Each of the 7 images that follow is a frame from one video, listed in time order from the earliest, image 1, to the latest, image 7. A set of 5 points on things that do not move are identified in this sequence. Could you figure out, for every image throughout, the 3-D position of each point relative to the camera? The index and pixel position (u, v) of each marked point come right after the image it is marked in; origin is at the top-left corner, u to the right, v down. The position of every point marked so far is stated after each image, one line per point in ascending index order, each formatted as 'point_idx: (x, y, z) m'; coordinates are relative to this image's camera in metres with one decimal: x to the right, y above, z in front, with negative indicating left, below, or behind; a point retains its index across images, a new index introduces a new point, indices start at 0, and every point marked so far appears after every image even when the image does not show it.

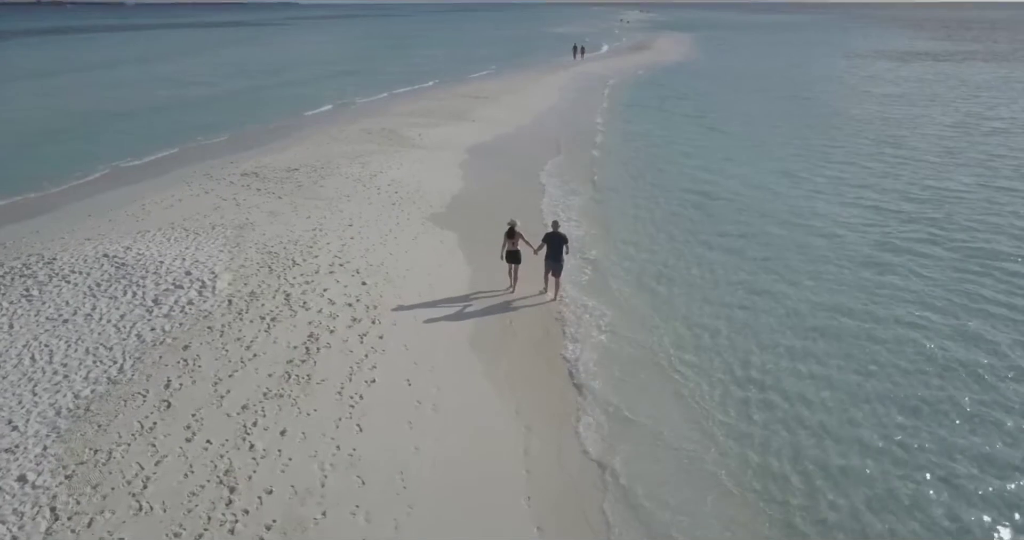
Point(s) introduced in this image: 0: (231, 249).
0: (-4.7, +0.3, +12.8) m
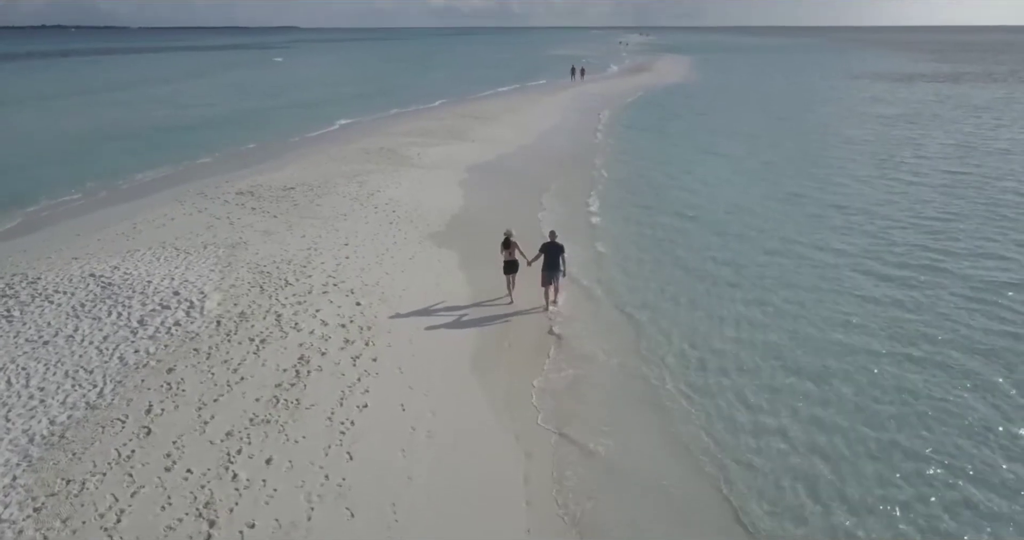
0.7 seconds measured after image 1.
0: (-4.7, 0.0, +12.5) m
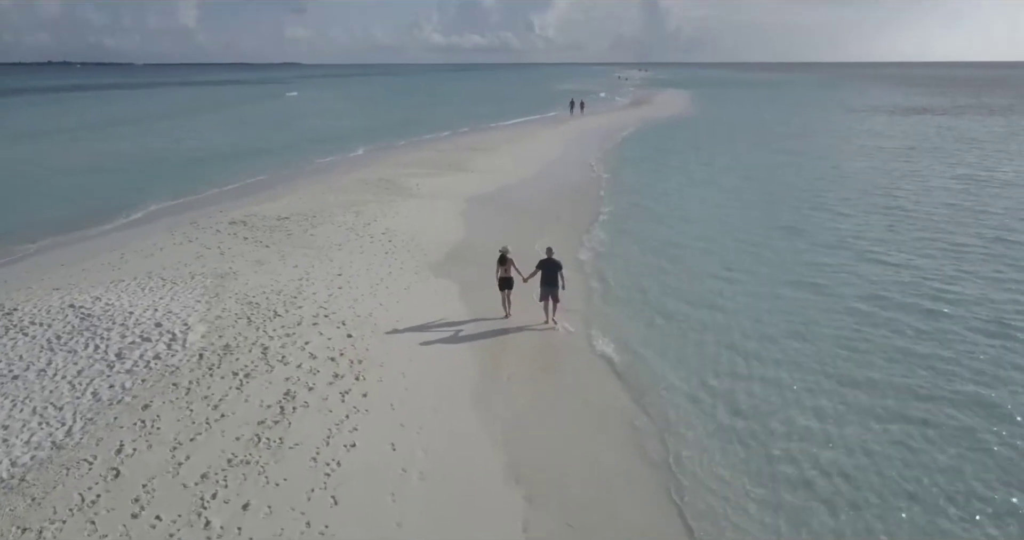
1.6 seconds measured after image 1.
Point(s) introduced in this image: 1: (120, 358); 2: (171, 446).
0: (-4.7, -0.5, +12.0) m
1: (-4.8, -1.1, +9.4) m
2: (-3.4, -1.8, +7.7) m
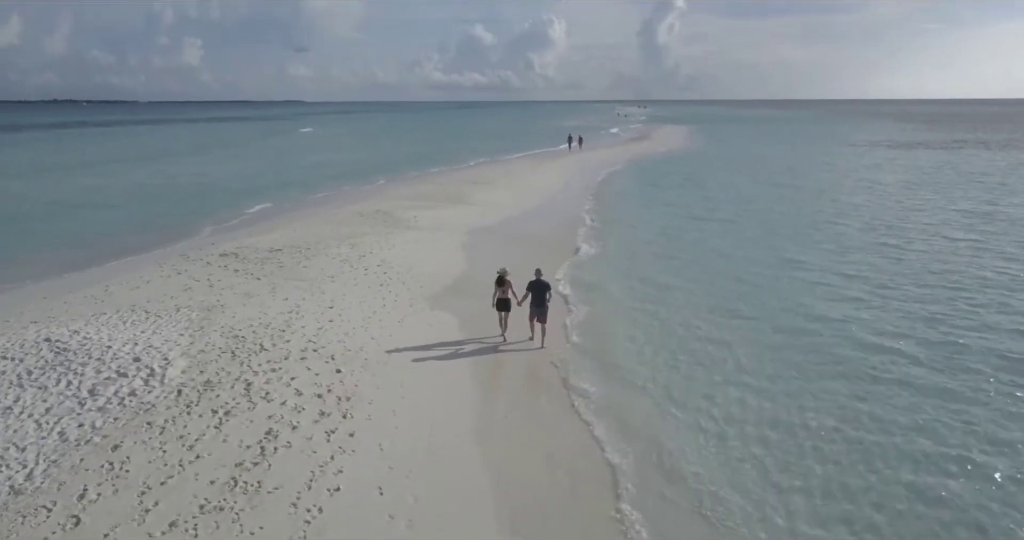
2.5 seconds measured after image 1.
0: (-4.7, -0.9, +11.4) m
1: (-4.8, -1.4, +8.9) m
2: (-3.4, -2.0, +7.1) m
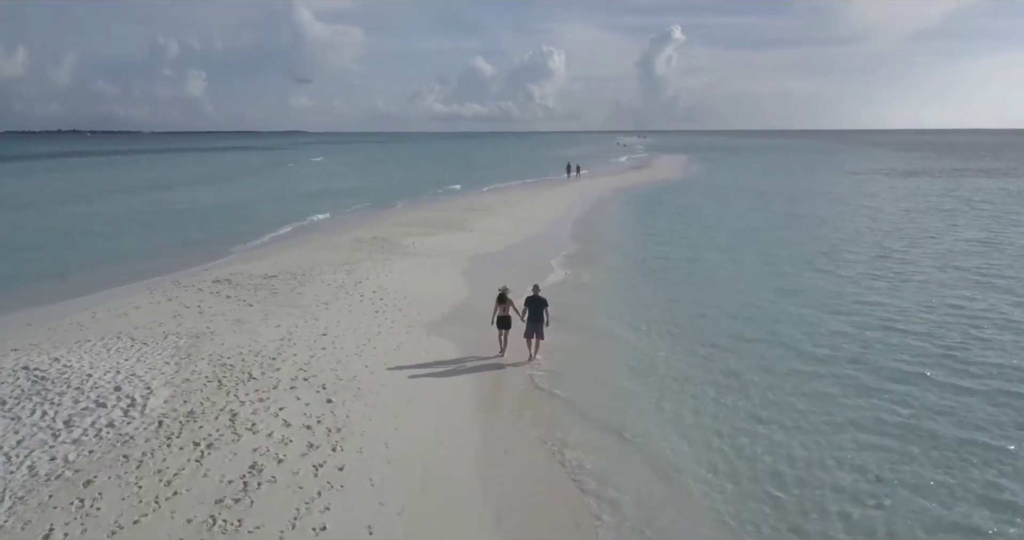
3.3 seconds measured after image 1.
0: (-4.7, -1.3, +11.0) m
1: (-4.9, -1.7, +8.4) m
2: (-3.4, -2.2, +6.6) m
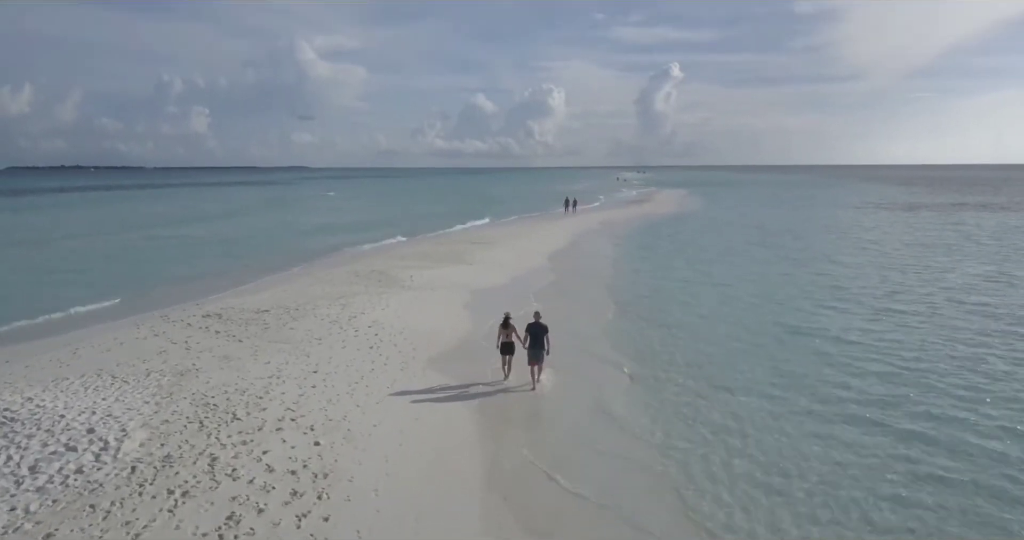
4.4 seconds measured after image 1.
0: (-4.8, -1.8, +10.4) m
1: (-4.9, -2.1, +7.8) m
2: (-3.5, -2.5, +6.0) m
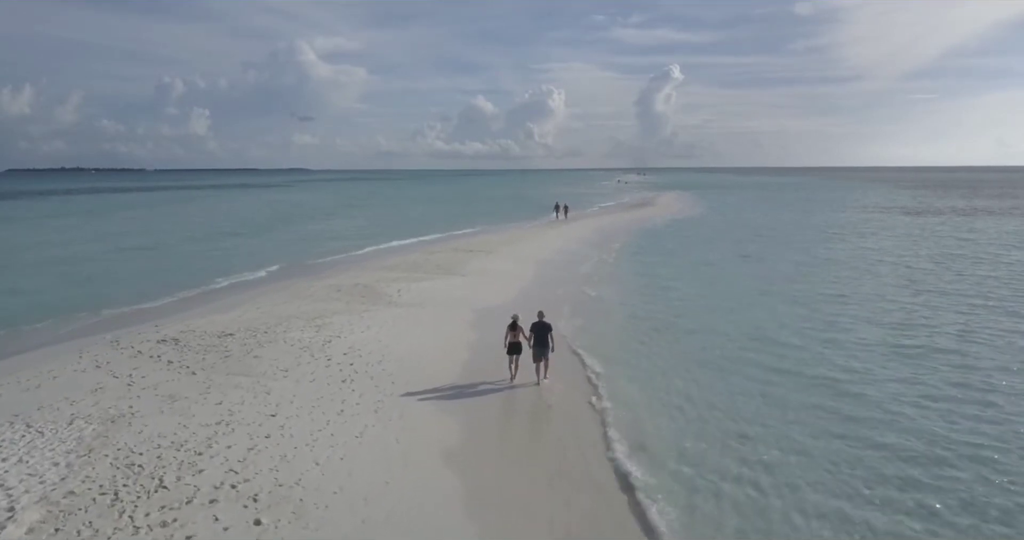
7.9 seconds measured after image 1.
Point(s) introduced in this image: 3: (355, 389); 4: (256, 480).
0: (-4.9, -2.1, +8.5) m
1: (-5.0, -2.4, +5.9) m
2: (-3.6, -2.8, +4.1) m
3: (-2.5, -1.9, +12.0) m
4: (-2.8, -2.3, +8.4) m
